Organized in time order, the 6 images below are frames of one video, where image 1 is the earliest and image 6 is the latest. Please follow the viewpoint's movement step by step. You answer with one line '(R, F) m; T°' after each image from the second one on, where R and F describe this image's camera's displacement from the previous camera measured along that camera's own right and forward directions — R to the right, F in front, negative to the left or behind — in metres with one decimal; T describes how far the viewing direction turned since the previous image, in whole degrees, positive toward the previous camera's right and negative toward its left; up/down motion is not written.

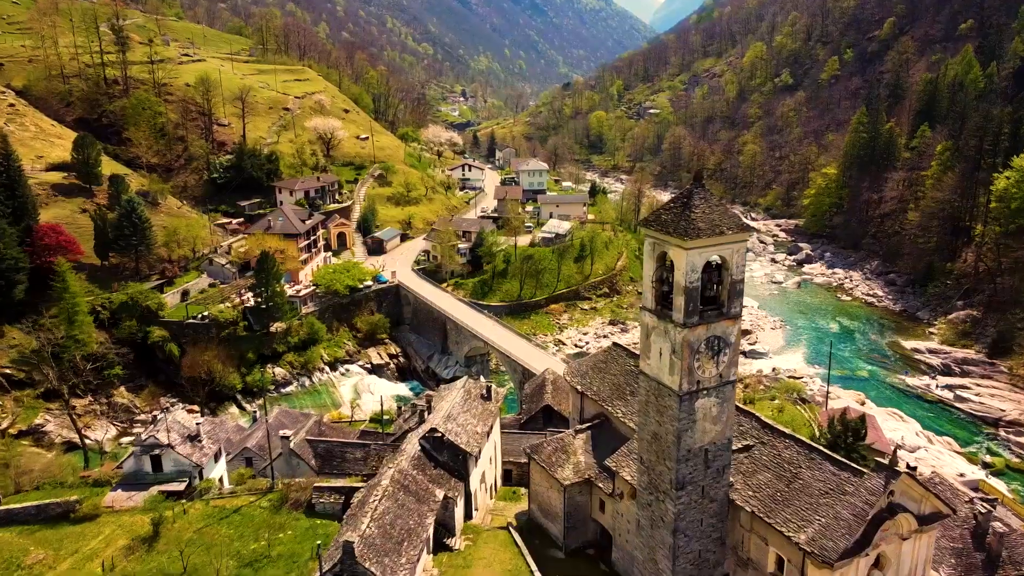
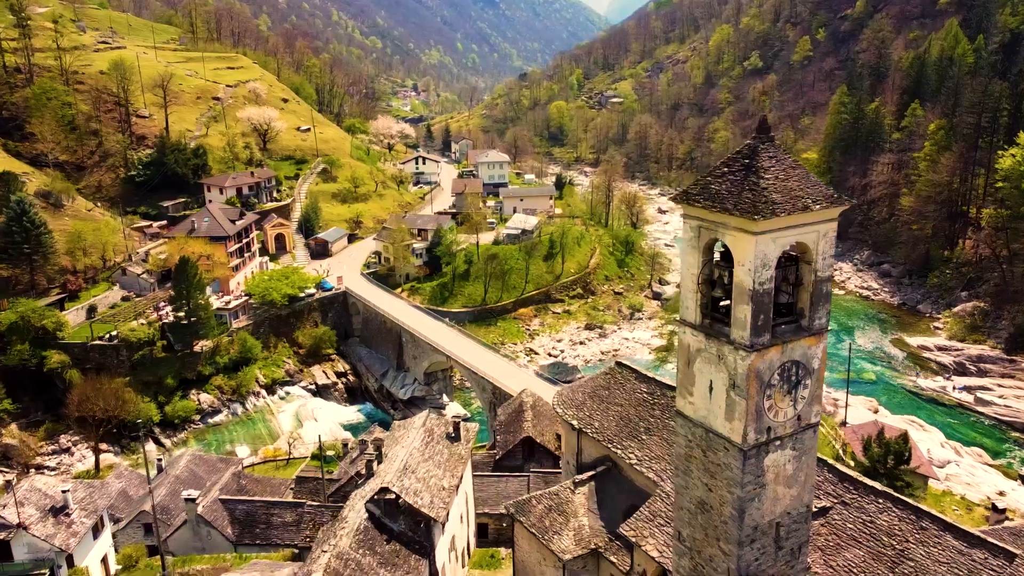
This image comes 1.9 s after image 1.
(-0.4, +6.8) m; +3°
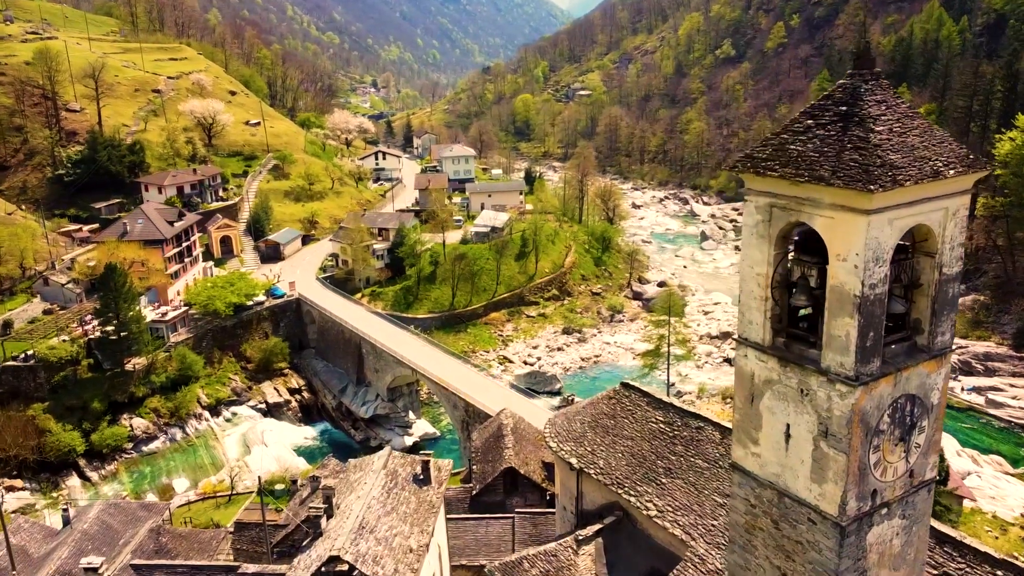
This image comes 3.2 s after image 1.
(-0.3, +4.4) m; +2°
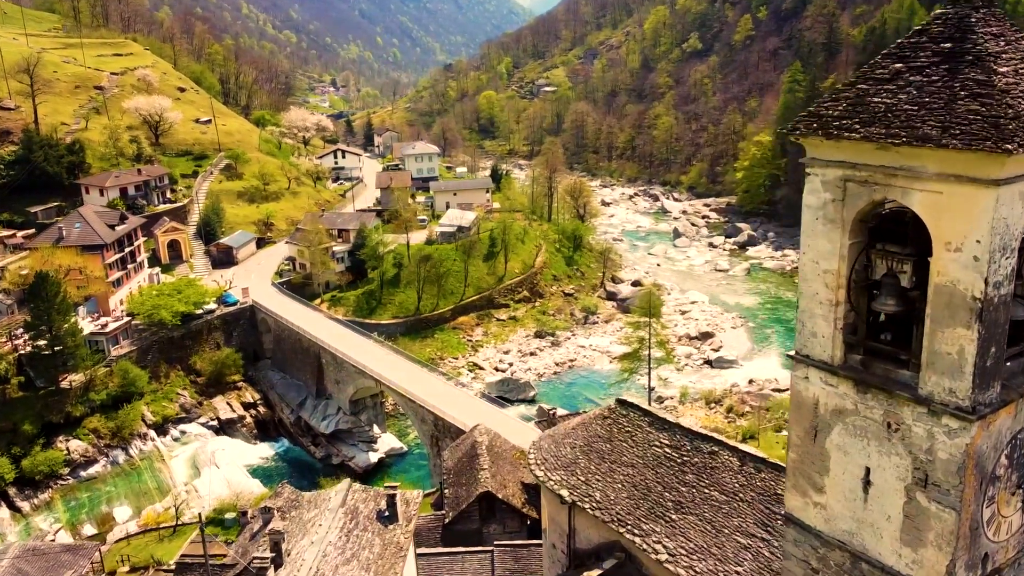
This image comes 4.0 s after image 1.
(-0.2, +2.6) m; +2°
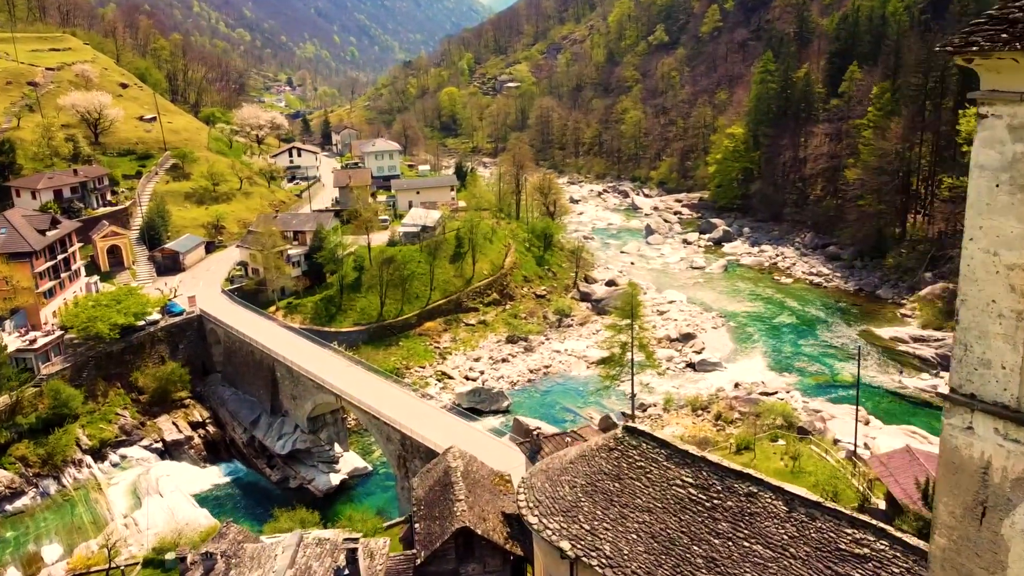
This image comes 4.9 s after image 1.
(-0.3, +2.8) m; +2°
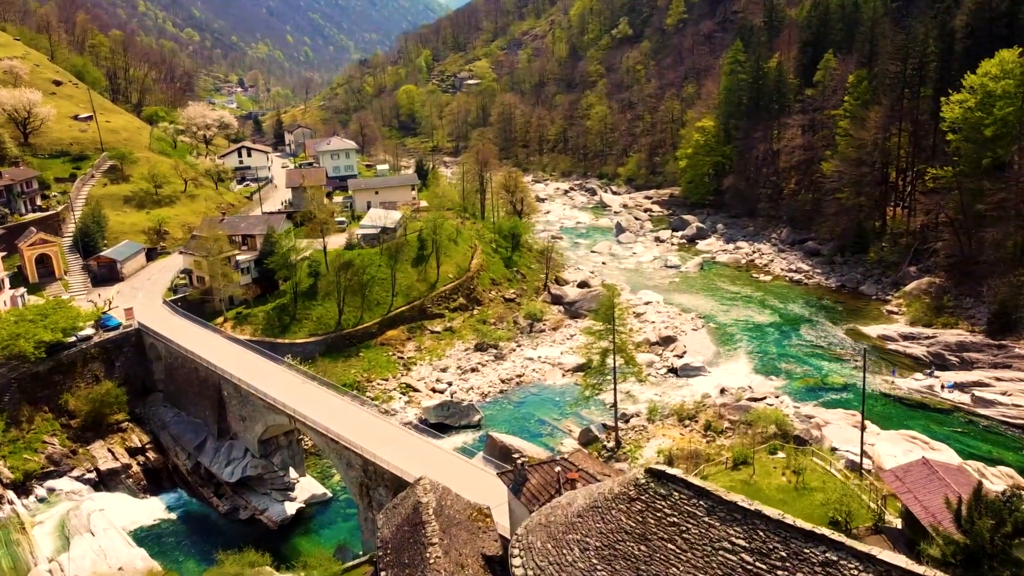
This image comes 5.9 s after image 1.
(-0.3, +2.9) m; +2°
